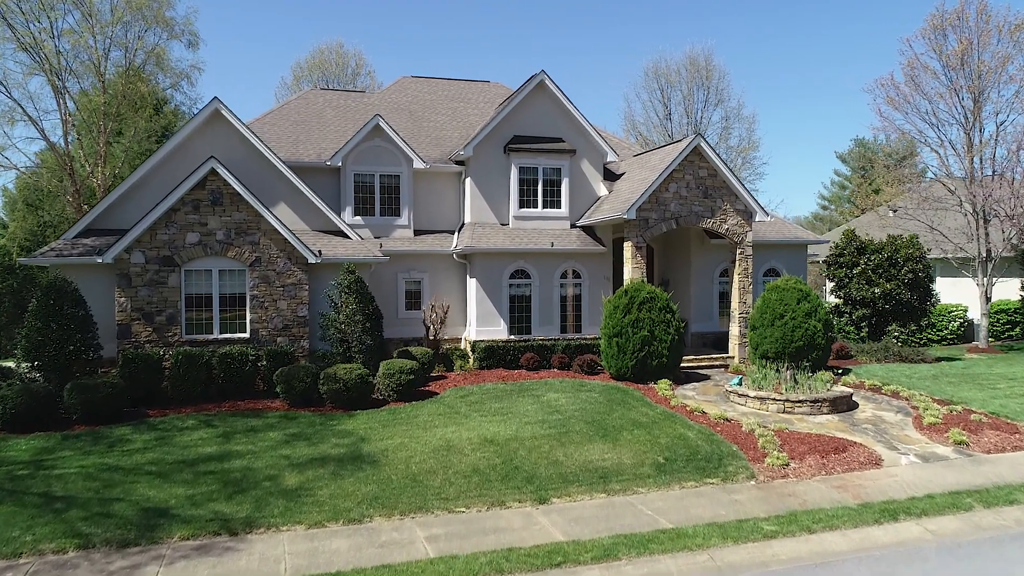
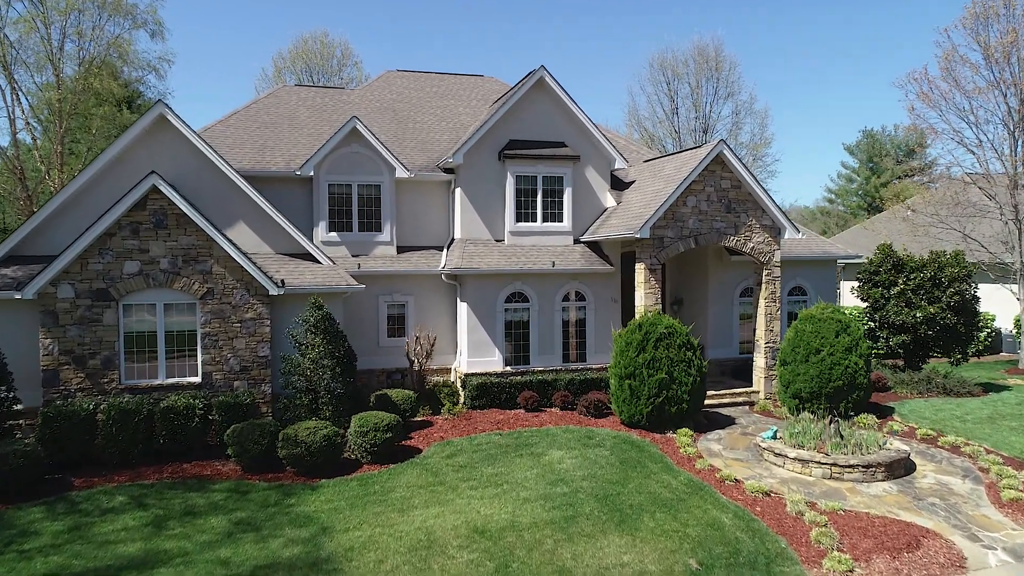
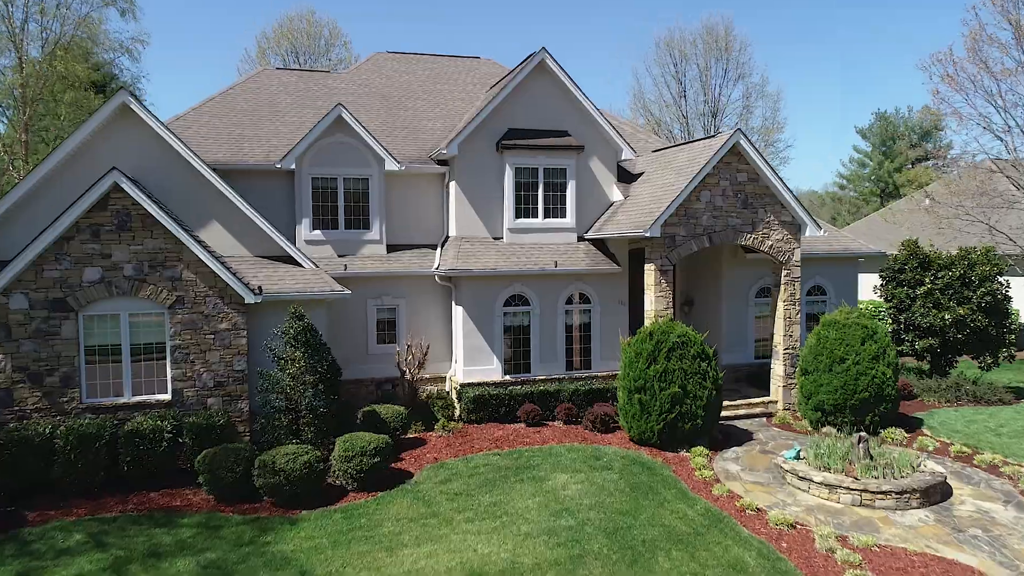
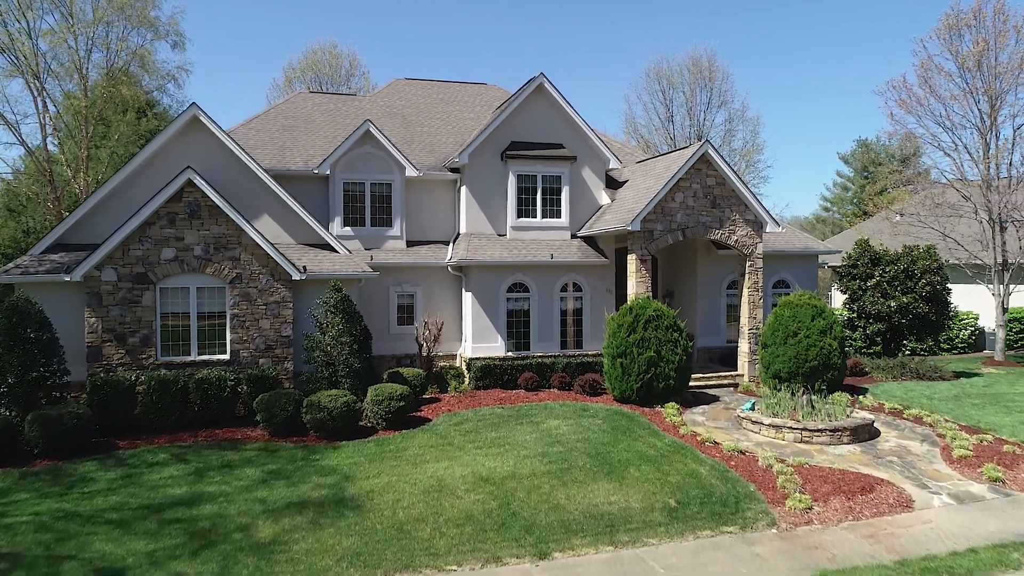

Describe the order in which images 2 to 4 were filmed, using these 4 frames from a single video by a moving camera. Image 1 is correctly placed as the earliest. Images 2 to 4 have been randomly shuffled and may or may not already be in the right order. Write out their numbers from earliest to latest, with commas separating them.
4, 2, 3
